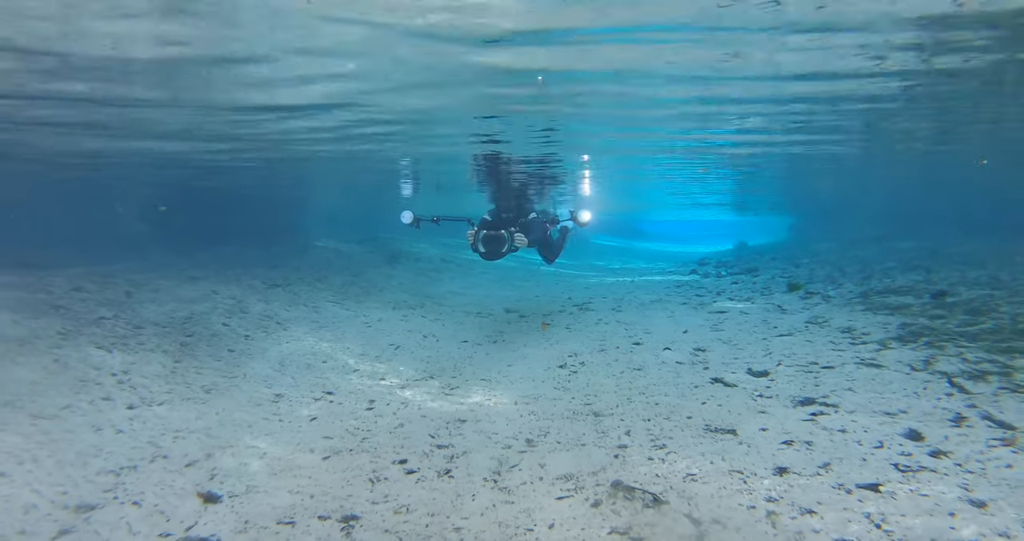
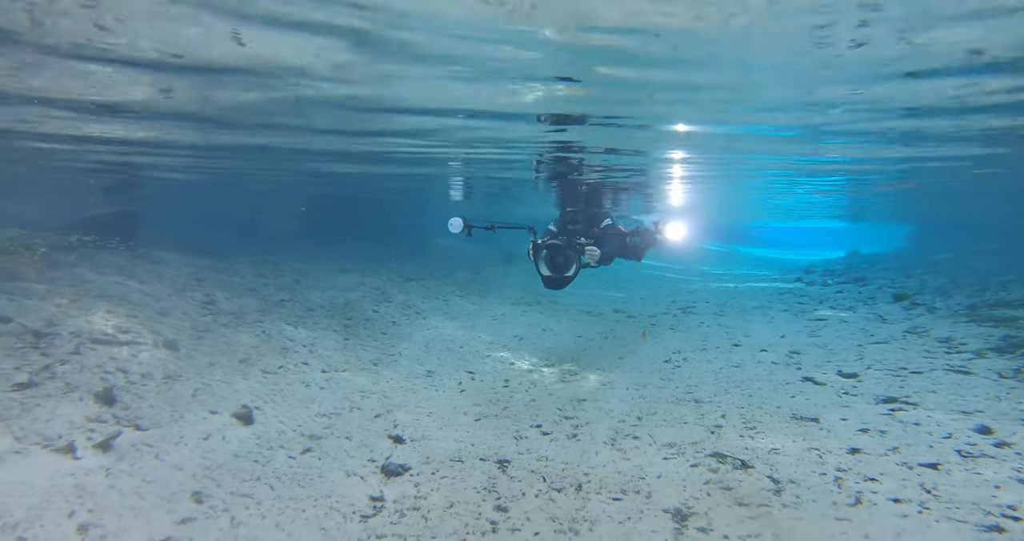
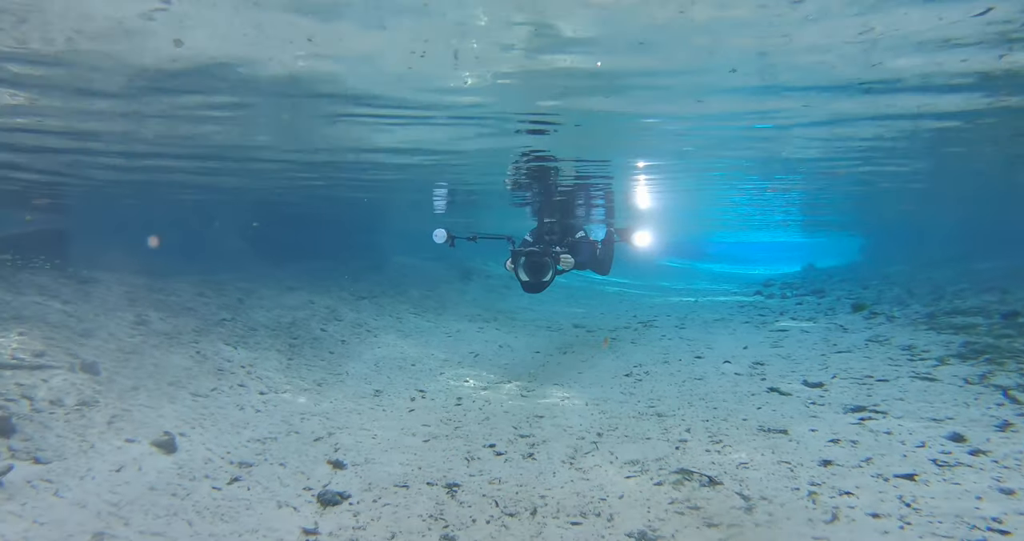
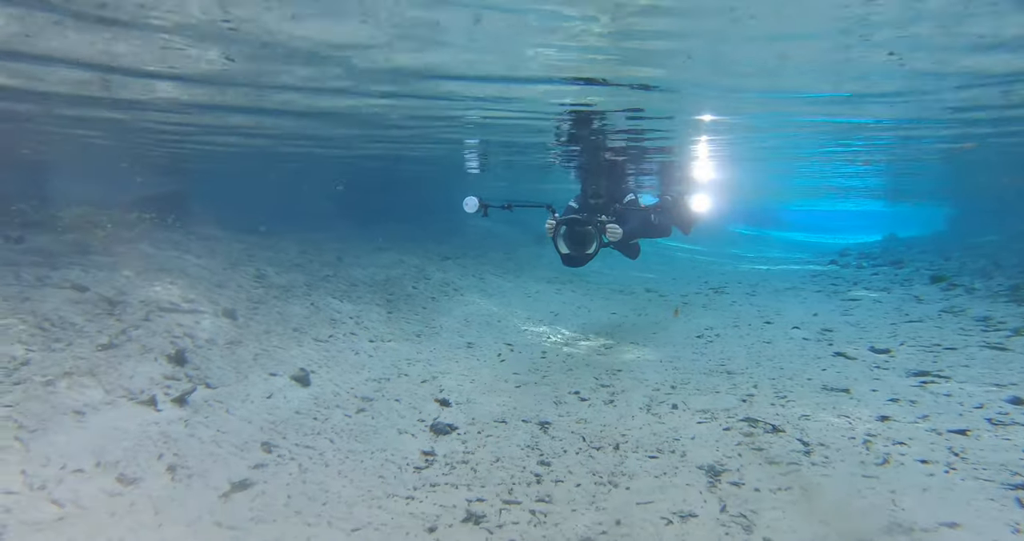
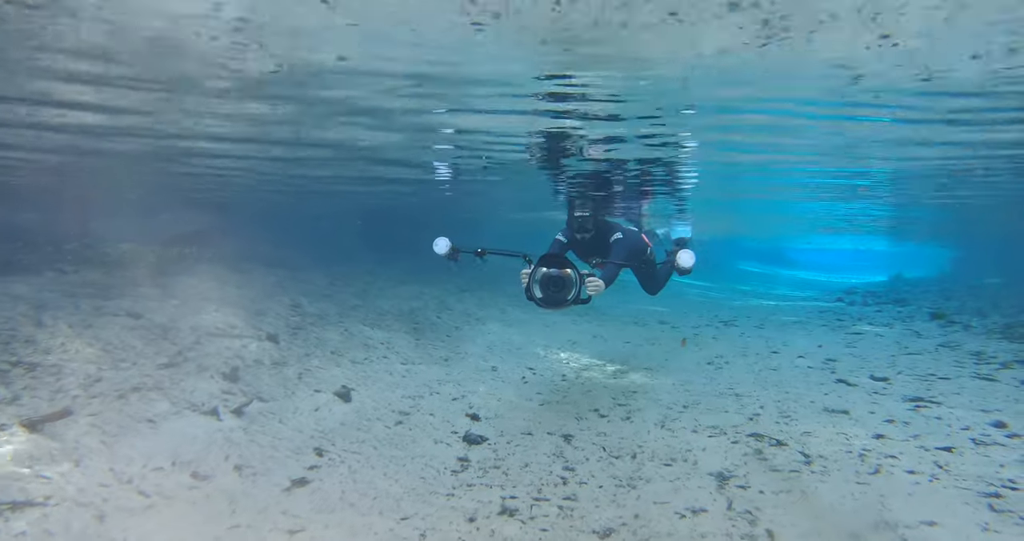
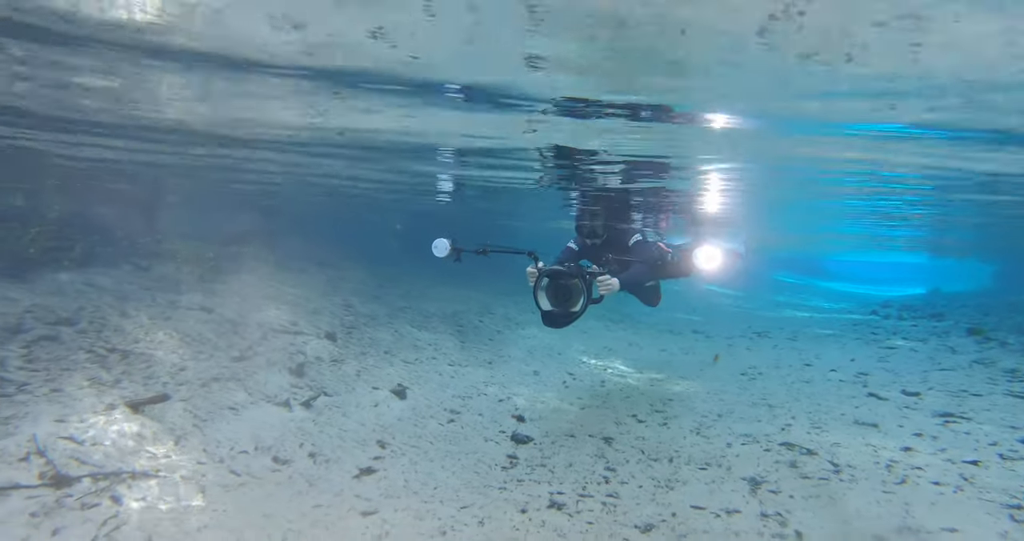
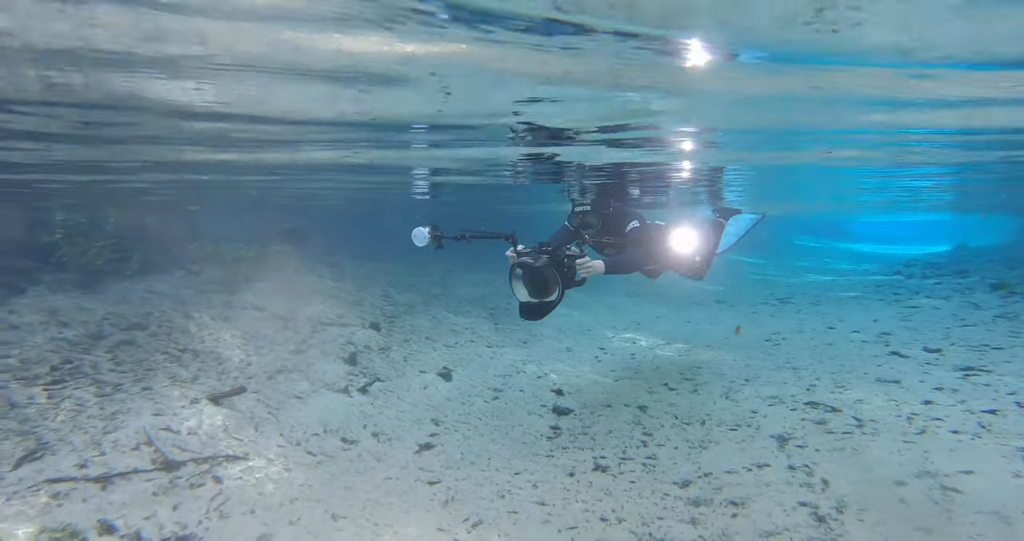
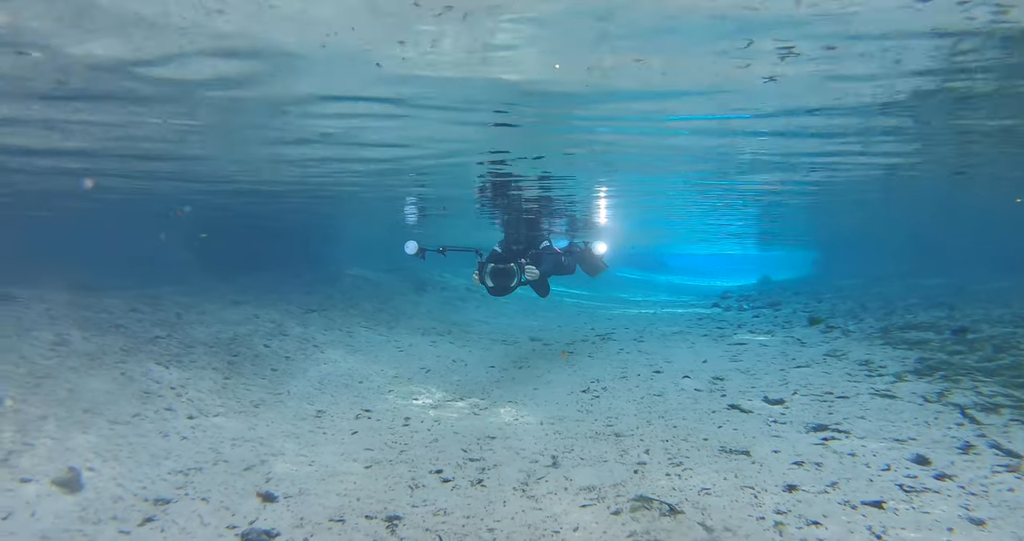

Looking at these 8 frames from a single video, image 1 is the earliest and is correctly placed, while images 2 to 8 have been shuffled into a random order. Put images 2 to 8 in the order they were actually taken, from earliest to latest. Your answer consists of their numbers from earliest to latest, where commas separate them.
8, 3, 2, 4, 5, 6, 7
